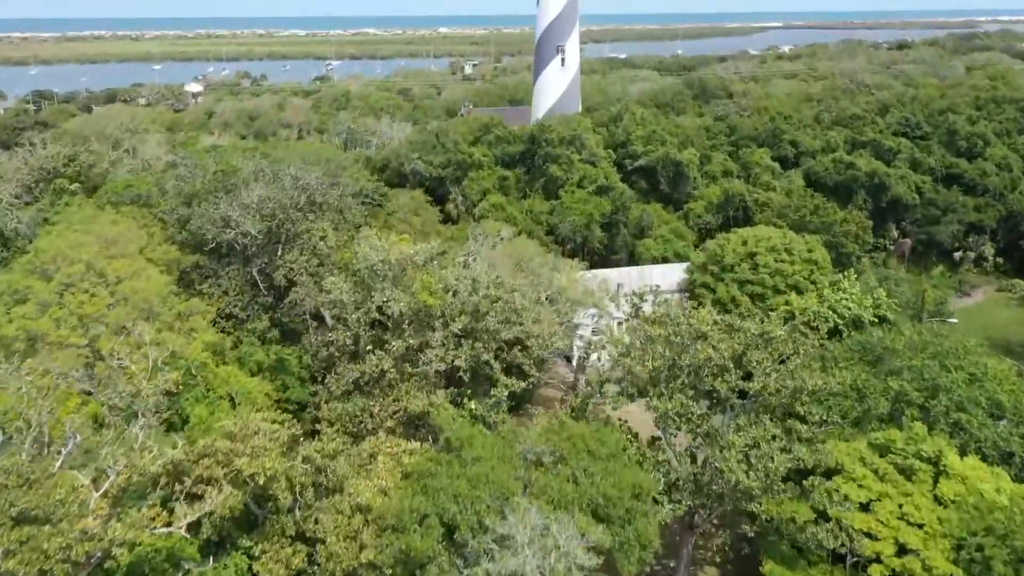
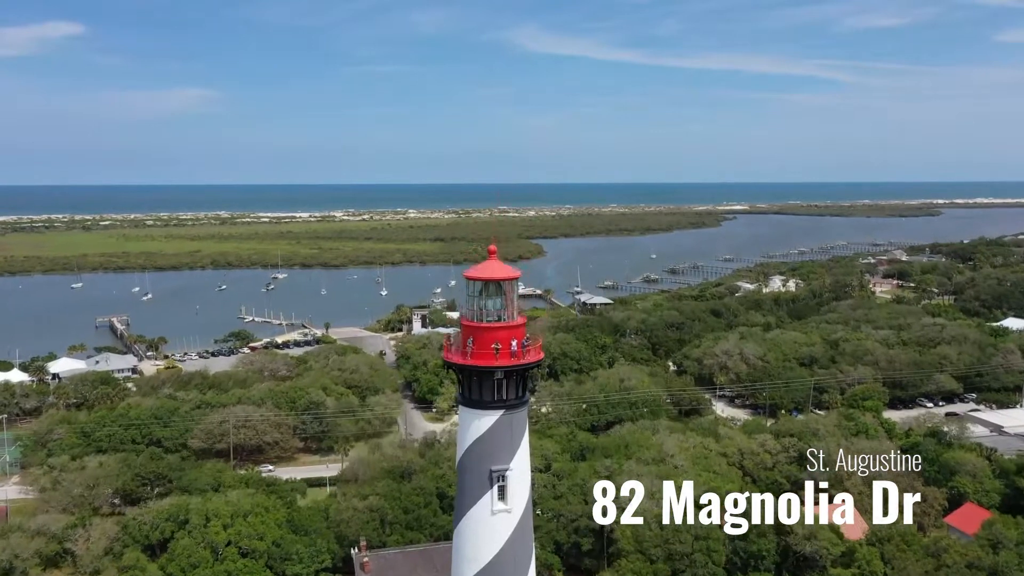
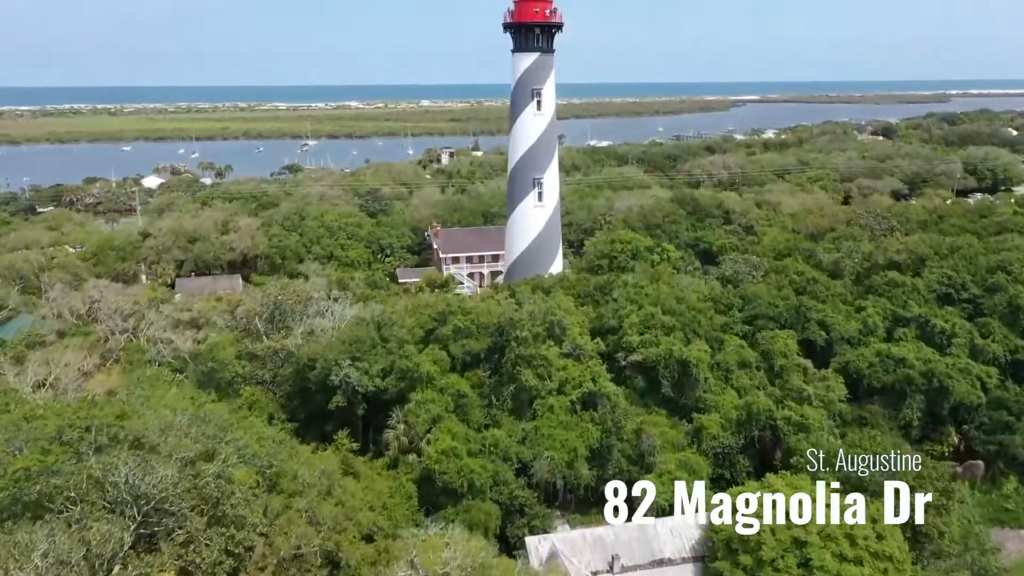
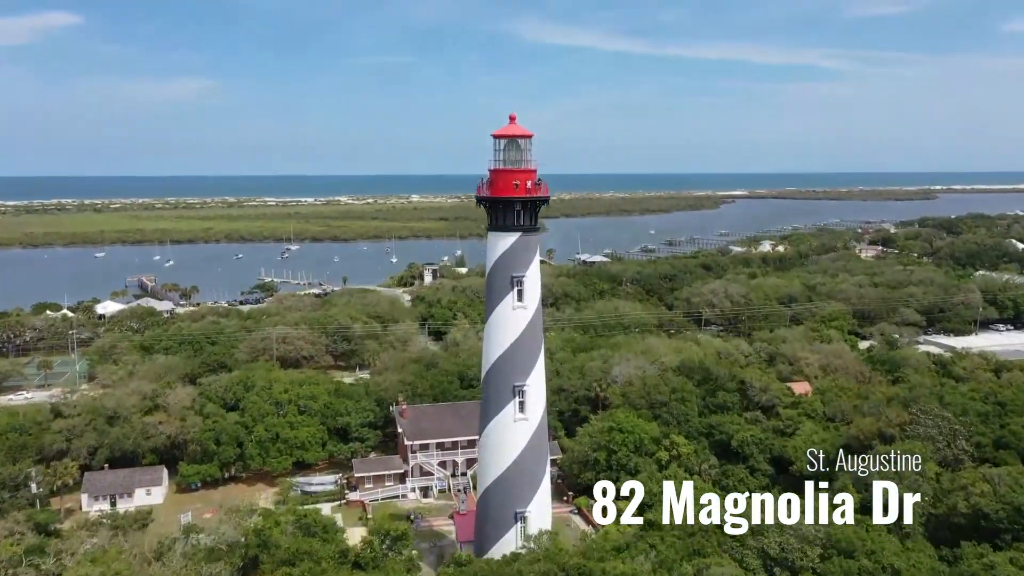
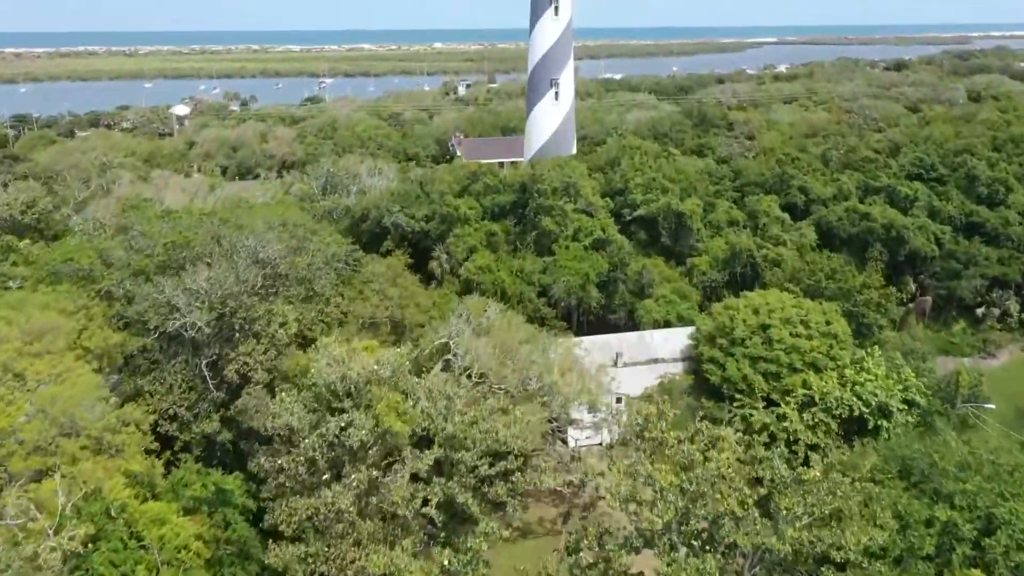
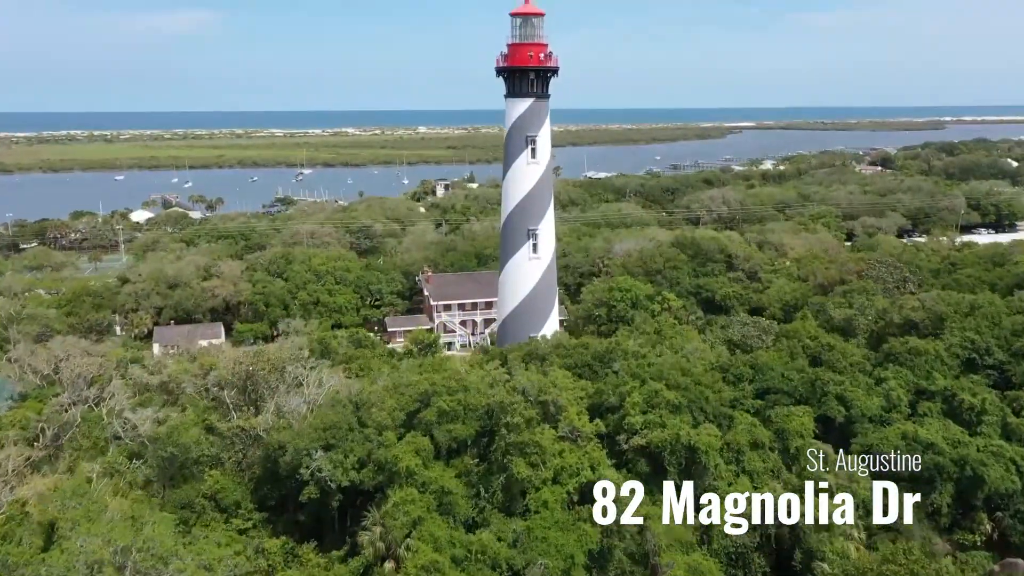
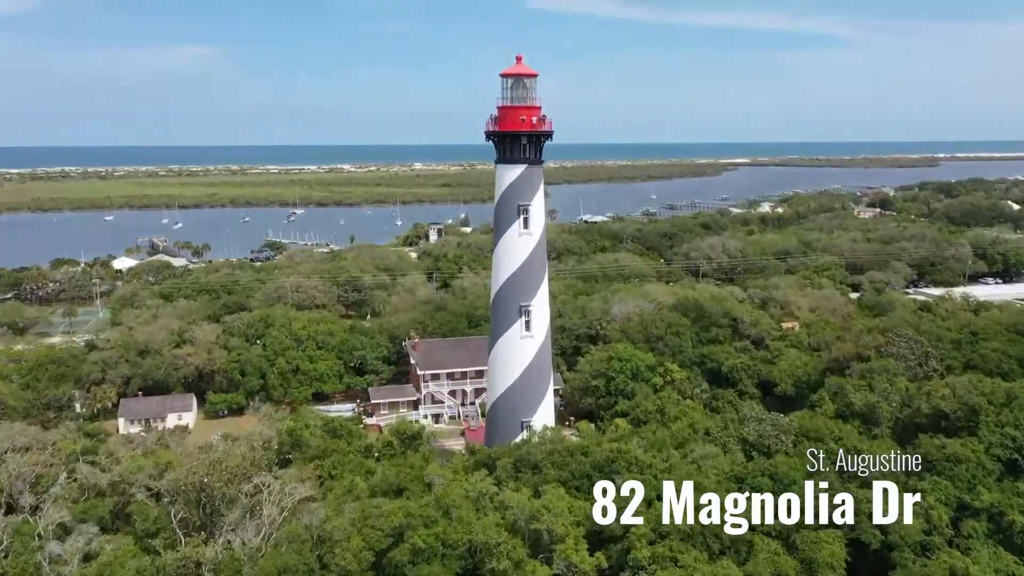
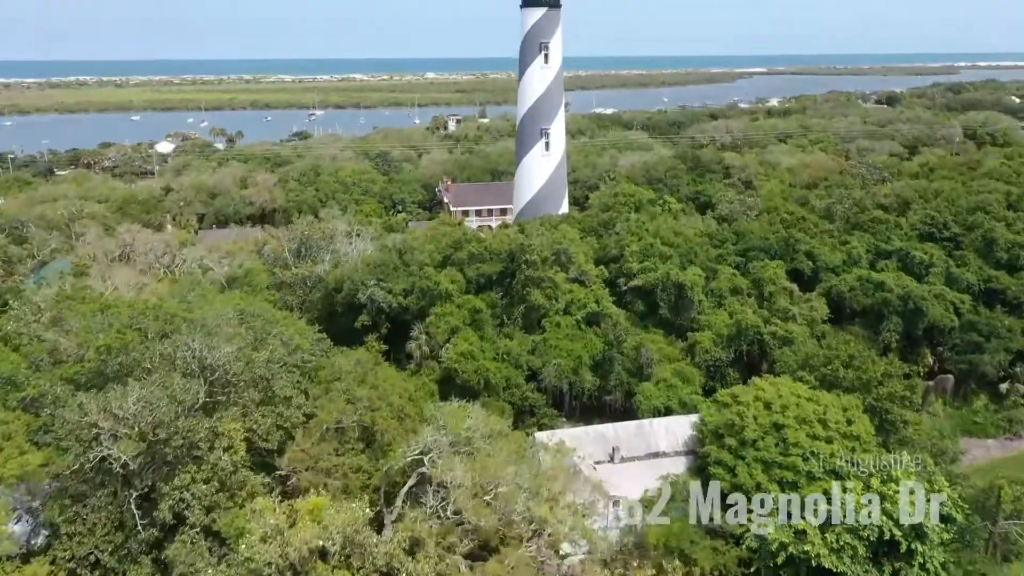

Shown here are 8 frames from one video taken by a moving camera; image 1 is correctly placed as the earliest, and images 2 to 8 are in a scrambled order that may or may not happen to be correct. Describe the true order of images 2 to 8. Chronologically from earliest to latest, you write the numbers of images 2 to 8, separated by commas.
5, 8, 3, 6, 7, 4, 2
